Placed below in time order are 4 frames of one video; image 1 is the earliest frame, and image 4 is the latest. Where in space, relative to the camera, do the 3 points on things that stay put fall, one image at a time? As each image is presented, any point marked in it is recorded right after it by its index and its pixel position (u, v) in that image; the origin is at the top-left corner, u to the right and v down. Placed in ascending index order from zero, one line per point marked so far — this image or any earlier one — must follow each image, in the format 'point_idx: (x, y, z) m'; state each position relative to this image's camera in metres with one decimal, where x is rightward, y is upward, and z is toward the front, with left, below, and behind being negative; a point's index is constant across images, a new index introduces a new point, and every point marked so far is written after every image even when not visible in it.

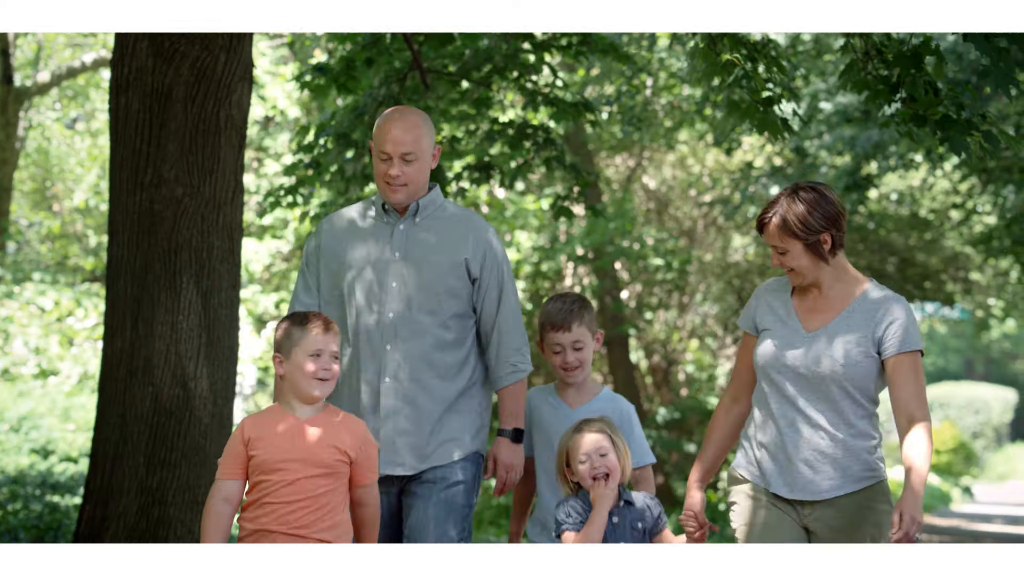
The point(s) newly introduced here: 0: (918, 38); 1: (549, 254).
0: (+2.6, +1.6, +7.4) m
1: (+0.4, +0.3, +11.4) m
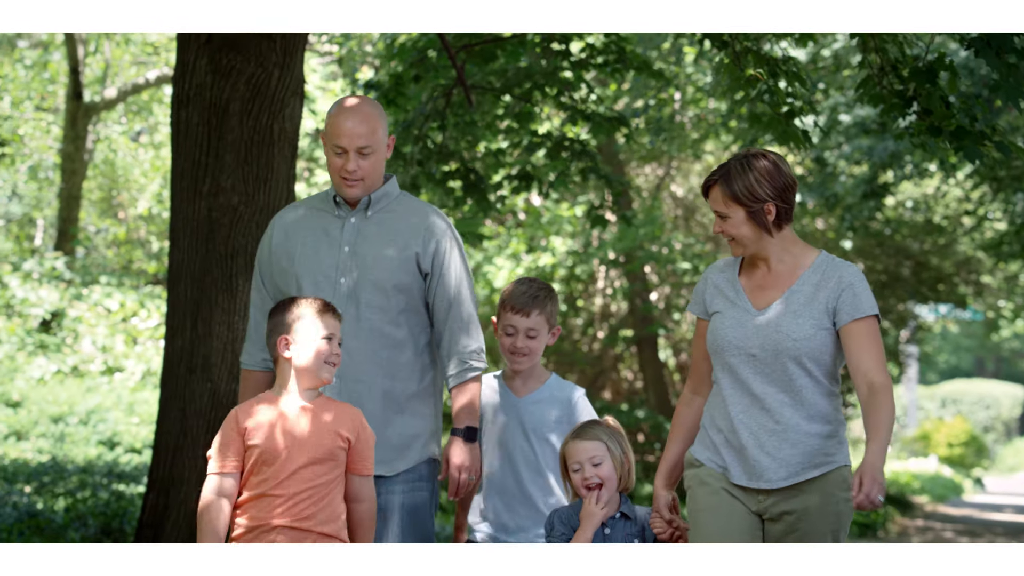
0: (+2.9, +1.6, +8.0) m
1: (+0.7, +0.3, +12.0) m
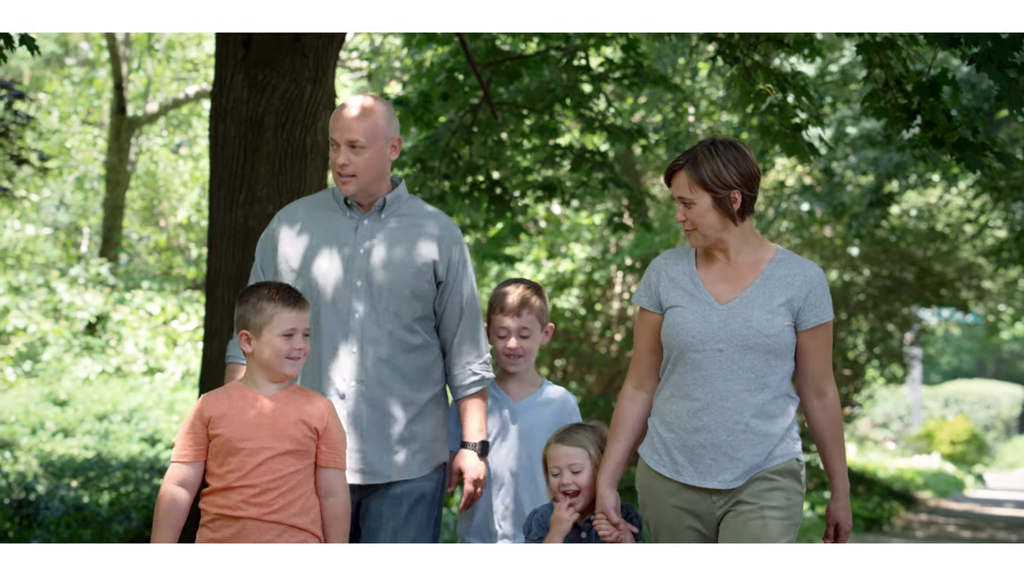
0: (+3.0, +1.5, +8.5) m
1: (+1.0, +0.2, +12.6) m
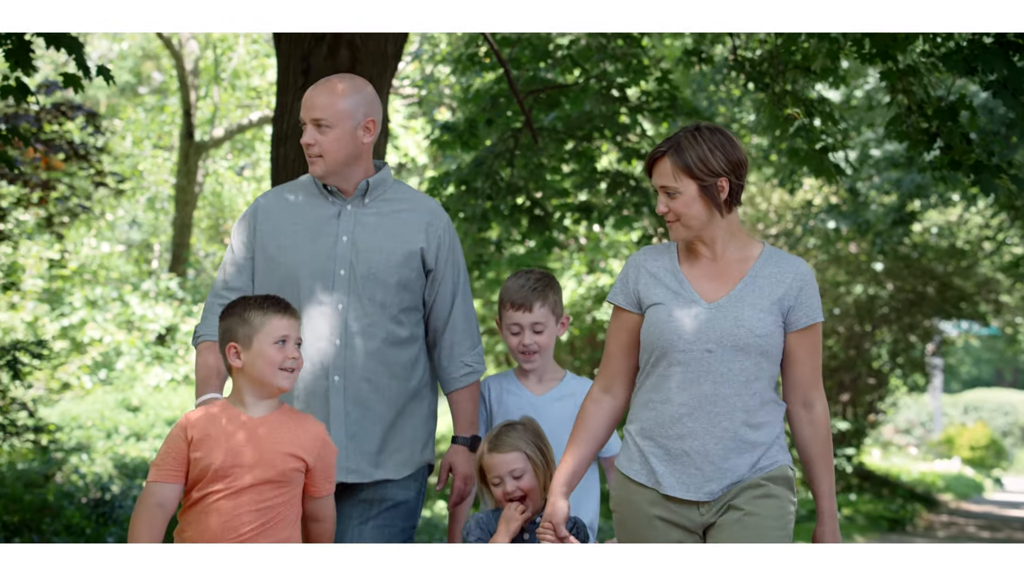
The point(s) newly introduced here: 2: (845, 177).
0: (+3.4, +1.4, +9.2) m
1: (+1.4, +0.1, +13.3) m
2: (+3.2, +1.1, +11.5) m
